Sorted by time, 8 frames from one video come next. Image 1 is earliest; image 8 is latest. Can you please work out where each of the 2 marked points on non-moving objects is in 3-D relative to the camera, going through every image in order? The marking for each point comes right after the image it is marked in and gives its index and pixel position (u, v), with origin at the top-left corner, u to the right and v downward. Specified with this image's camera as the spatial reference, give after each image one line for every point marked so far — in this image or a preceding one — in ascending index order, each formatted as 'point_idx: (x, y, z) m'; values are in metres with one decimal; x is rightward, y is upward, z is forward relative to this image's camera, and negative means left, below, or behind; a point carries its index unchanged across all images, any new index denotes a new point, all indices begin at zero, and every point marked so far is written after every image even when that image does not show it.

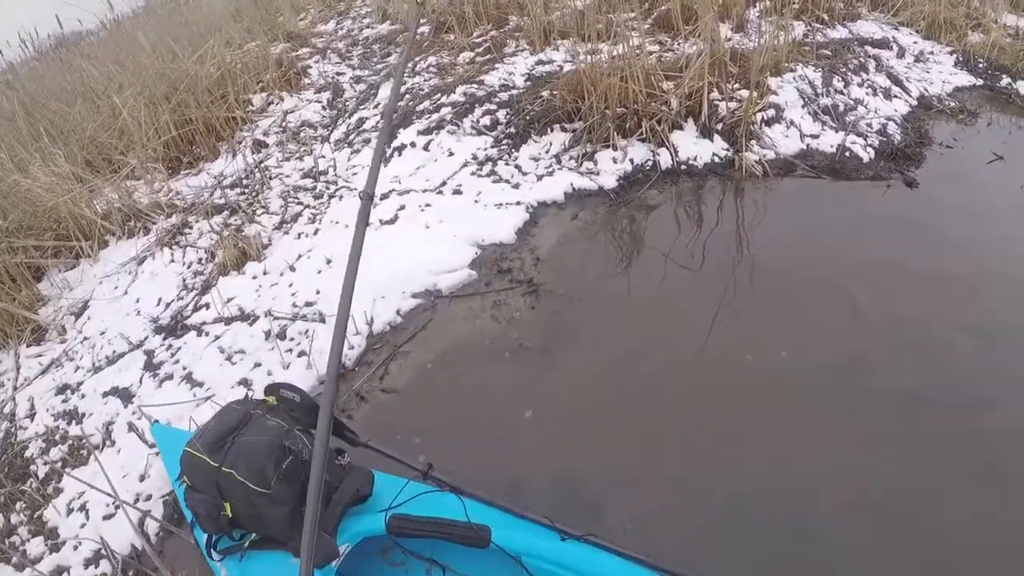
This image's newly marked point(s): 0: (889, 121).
0: (+2.8, +1.2, +4.3) m
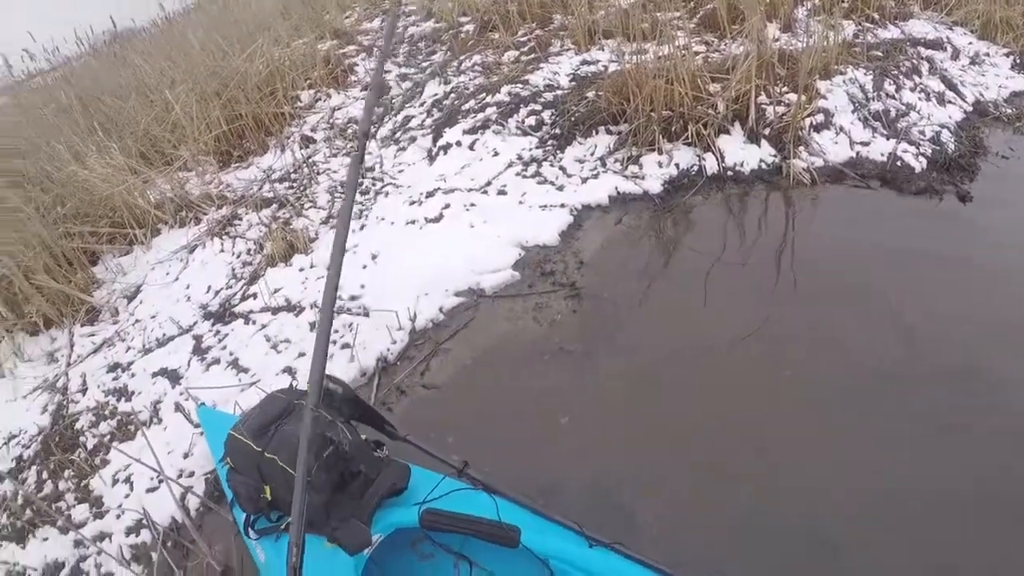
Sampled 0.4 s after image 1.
0: (+3.1, +1.1, +4.2) m
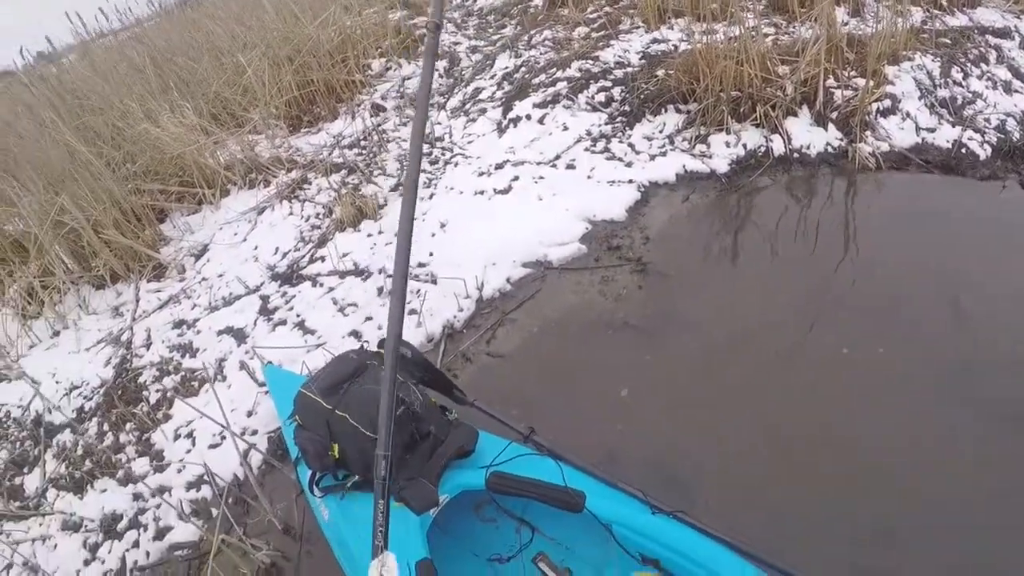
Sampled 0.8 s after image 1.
0: (+3.5, +1.2, +4.1) m
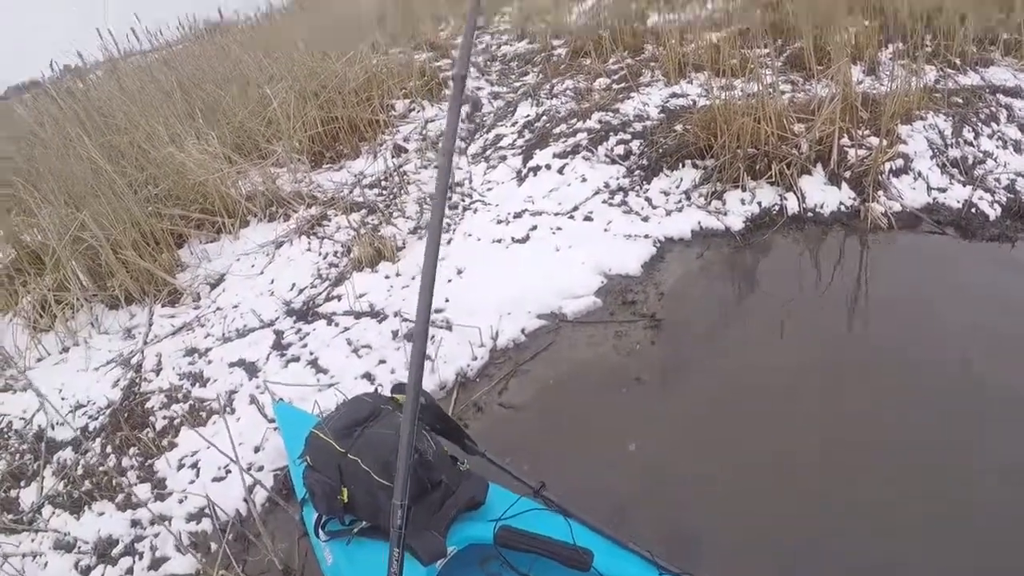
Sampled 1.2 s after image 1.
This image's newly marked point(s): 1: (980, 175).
0: (+3.7, +0.7, +4.2) m
1: (+3.3, +0.7, +4.2) m
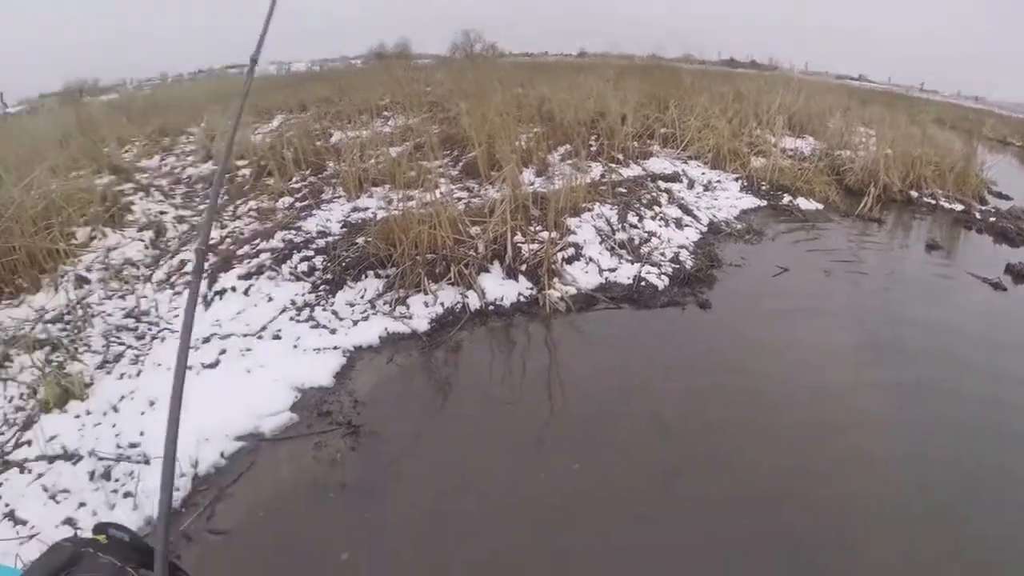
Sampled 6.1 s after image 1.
0: (+4.8, +0.8, +3.5) m
1: (+4.5, +0.8, +3.5) m
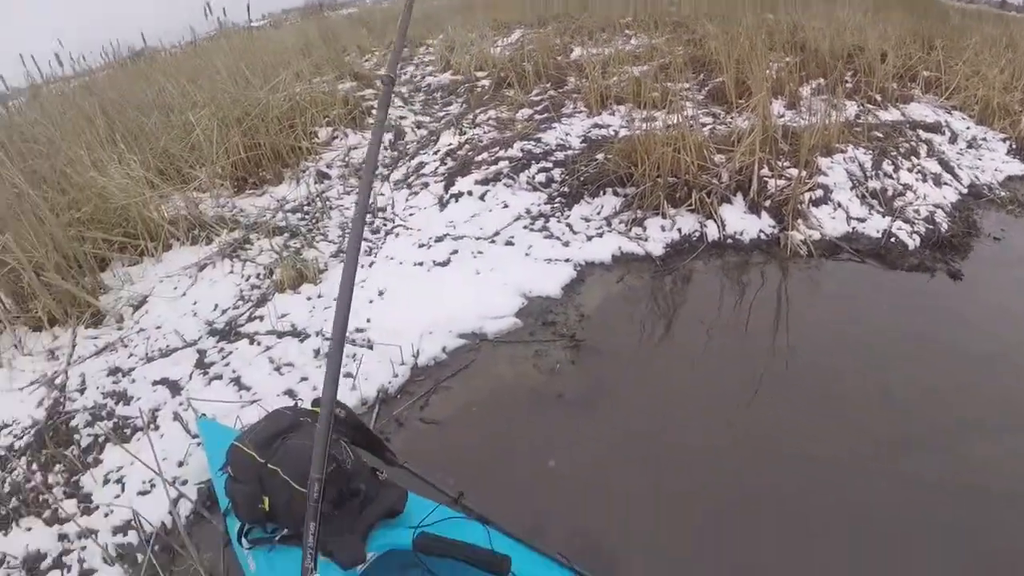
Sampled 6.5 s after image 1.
0: (+6.0, +0.6, +2.8) m
1: (+5.7, +0.6, +2.9) m
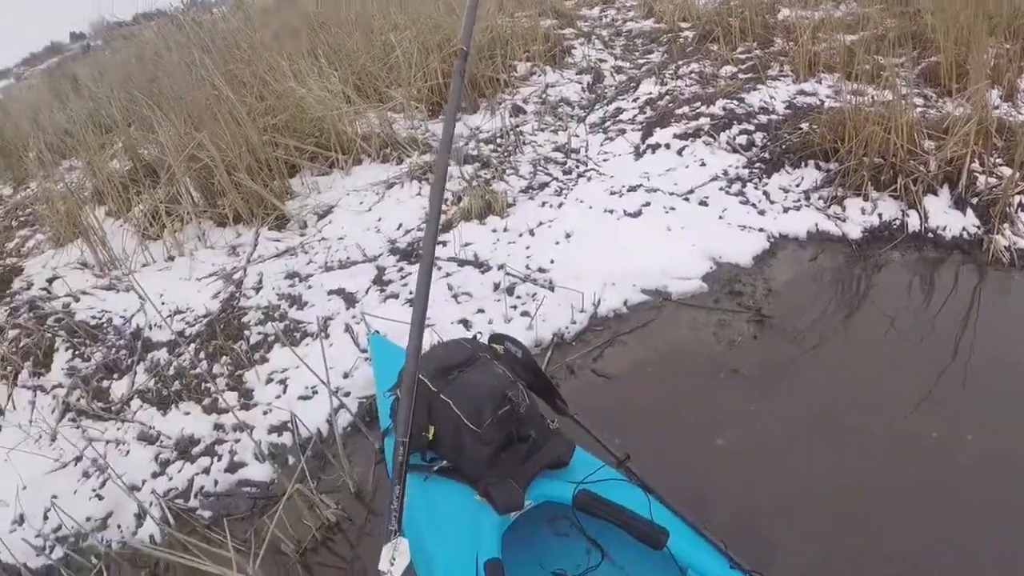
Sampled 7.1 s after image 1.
0: (+6.9, -0.2, +2.3) m
1: (+6.7, -0.1, +2.4) m
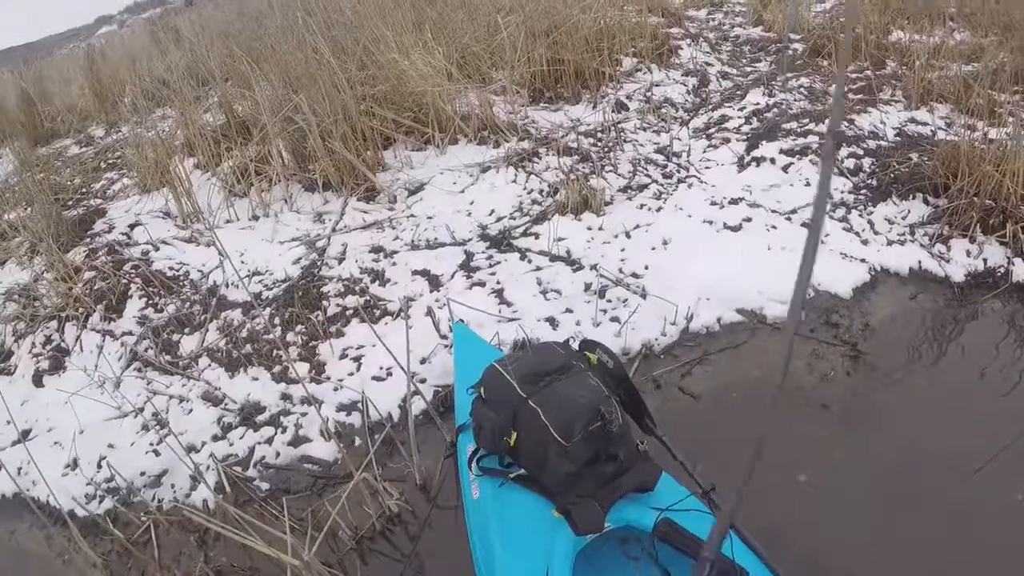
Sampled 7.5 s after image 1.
0: (+7.3, -1.1, +2.0) m
1: (+7.0, -0.9, +2.1) m
